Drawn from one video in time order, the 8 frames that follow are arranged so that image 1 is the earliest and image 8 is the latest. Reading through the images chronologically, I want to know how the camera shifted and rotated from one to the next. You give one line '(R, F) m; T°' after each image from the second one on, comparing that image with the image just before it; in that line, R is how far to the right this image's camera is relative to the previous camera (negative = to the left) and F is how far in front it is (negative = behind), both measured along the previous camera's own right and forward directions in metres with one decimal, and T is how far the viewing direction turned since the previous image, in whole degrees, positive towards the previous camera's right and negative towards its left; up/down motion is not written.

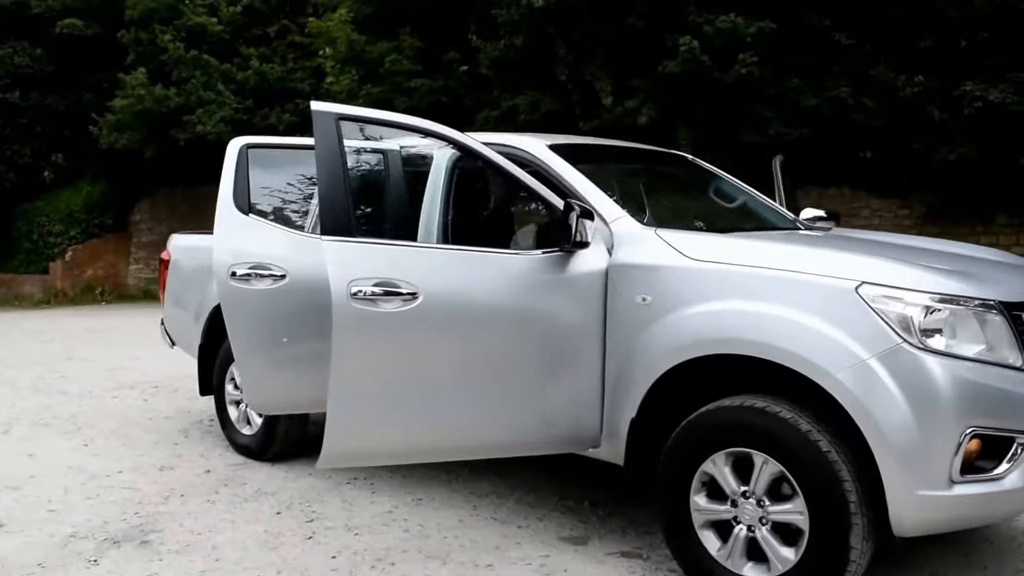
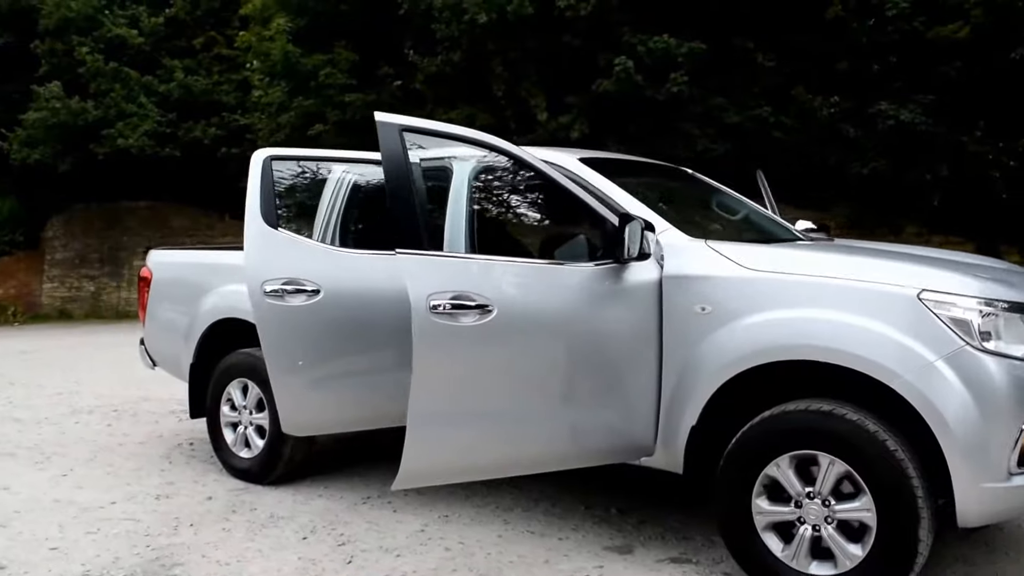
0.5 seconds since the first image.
(-0.6, 0.0) m; +7°
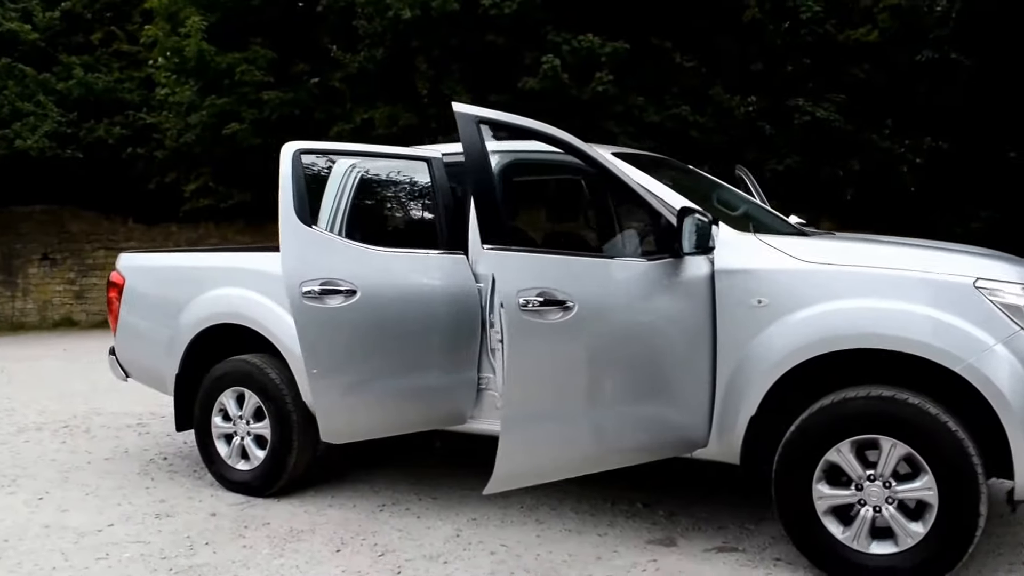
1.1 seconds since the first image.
(-0.7, +0.1) m; +8°
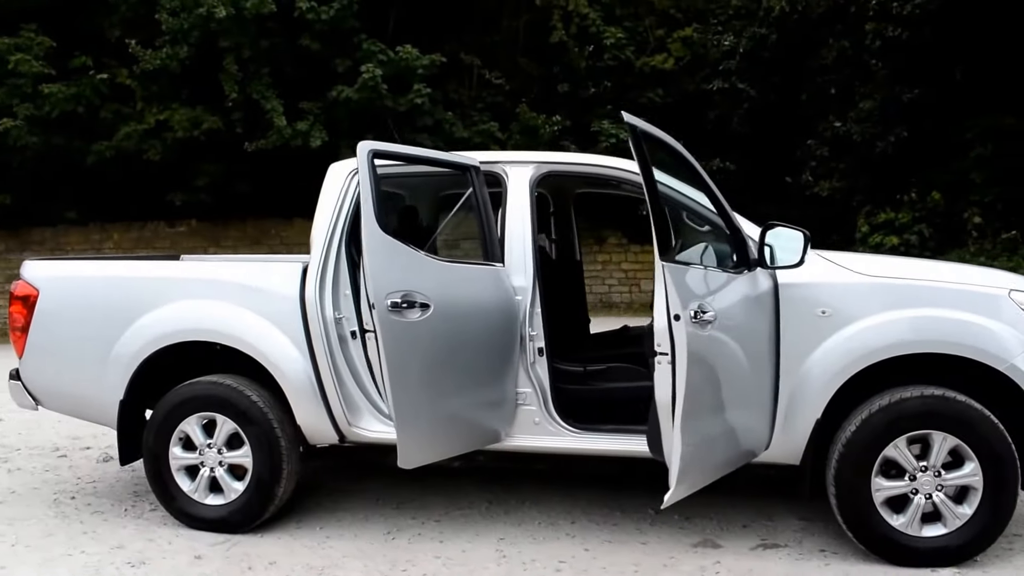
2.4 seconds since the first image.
(-1.3, +0.3) m; +17°
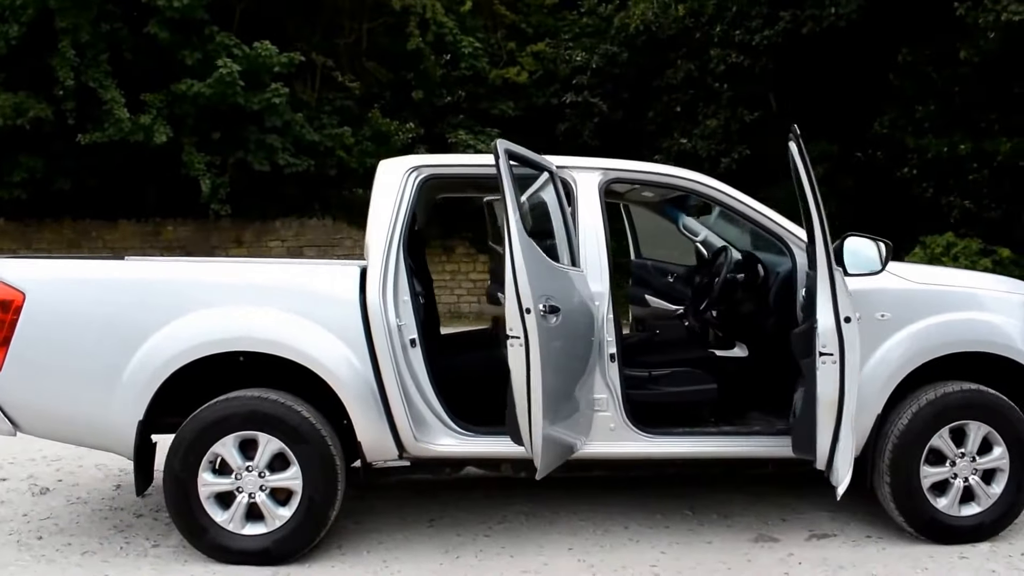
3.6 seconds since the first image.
(-1.3, +0.2) m; +14°
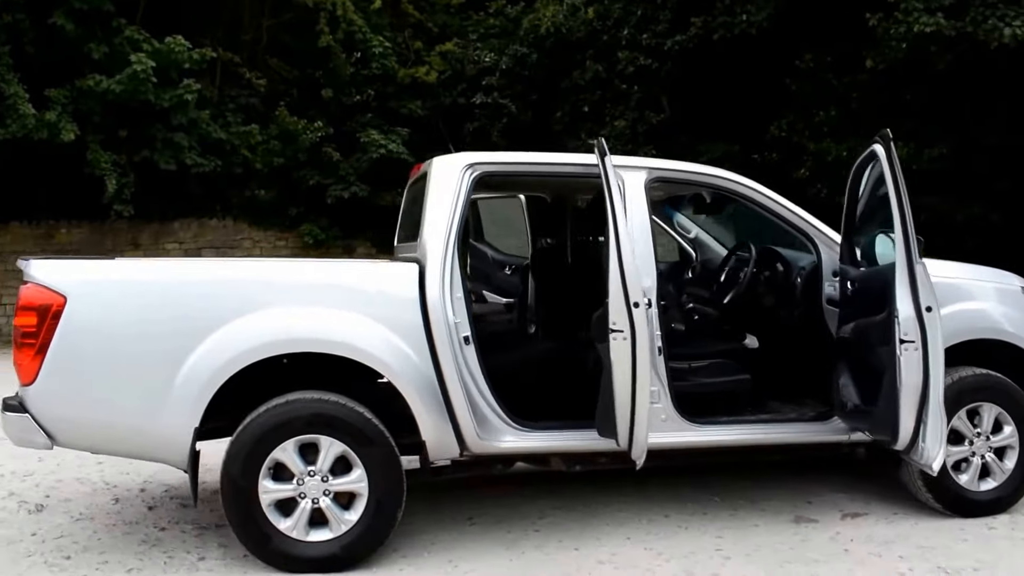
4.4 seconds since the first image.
(-0.9, 0.0) m; +9°
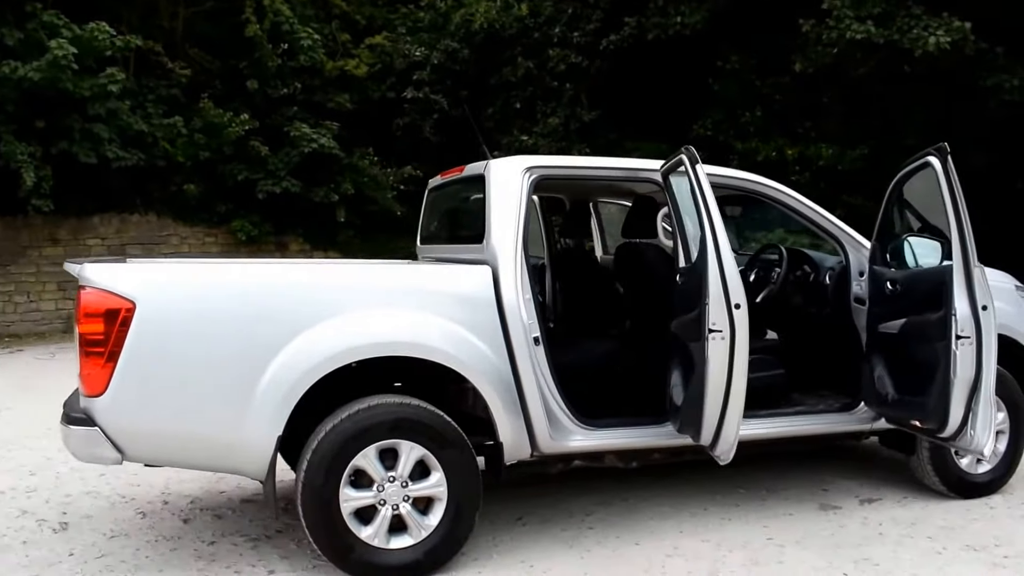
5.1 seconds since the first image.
(-0.8, 0.0) m; +7°
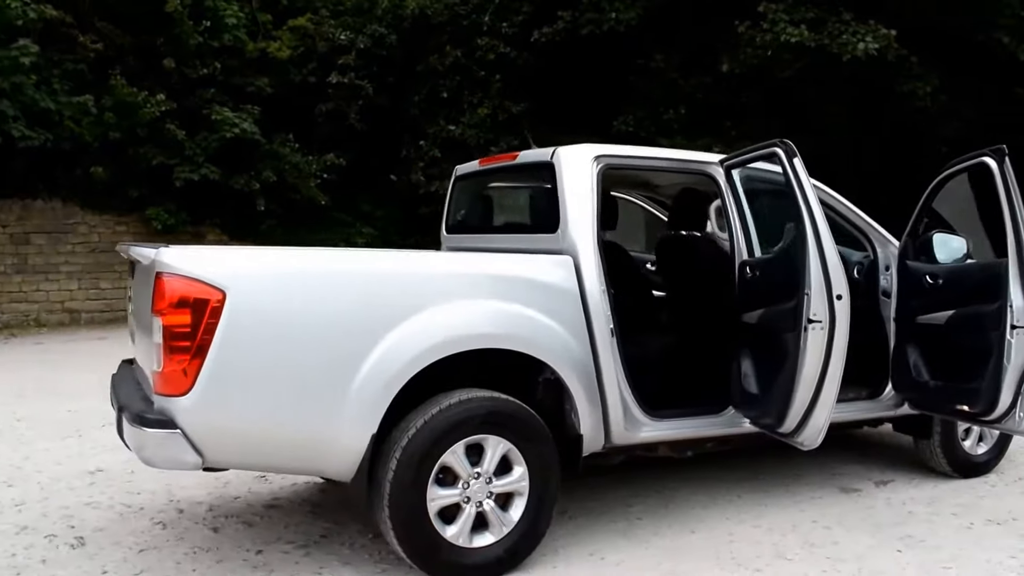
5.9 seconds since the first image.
(-0.9, +0.2) m; +8°
